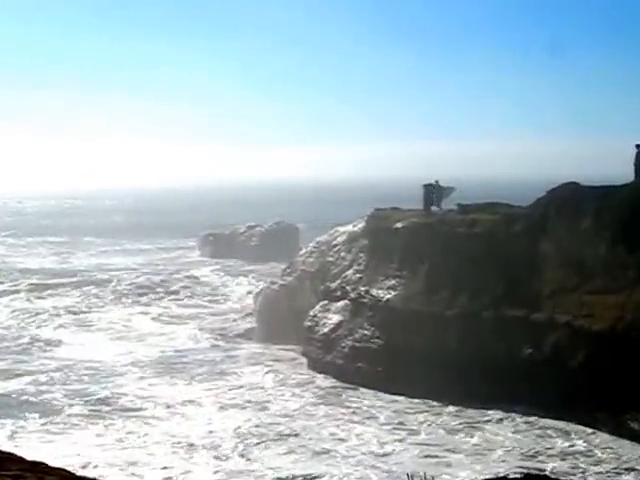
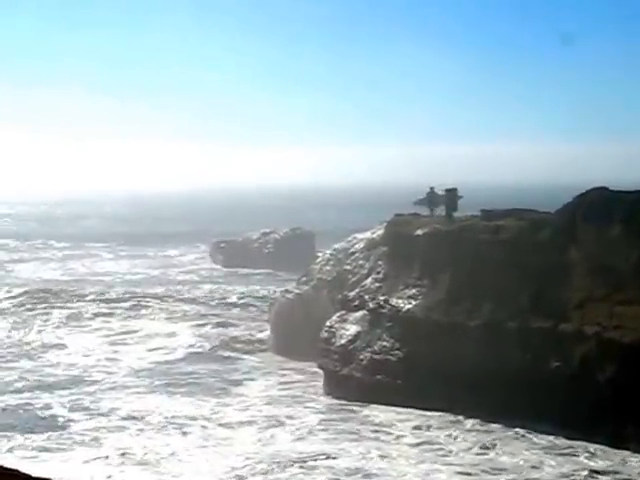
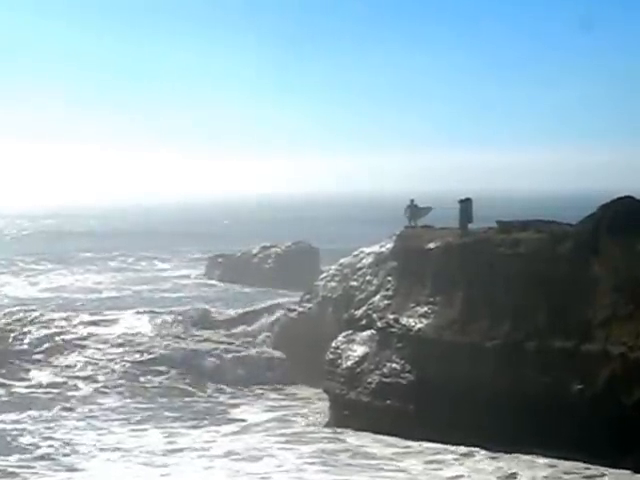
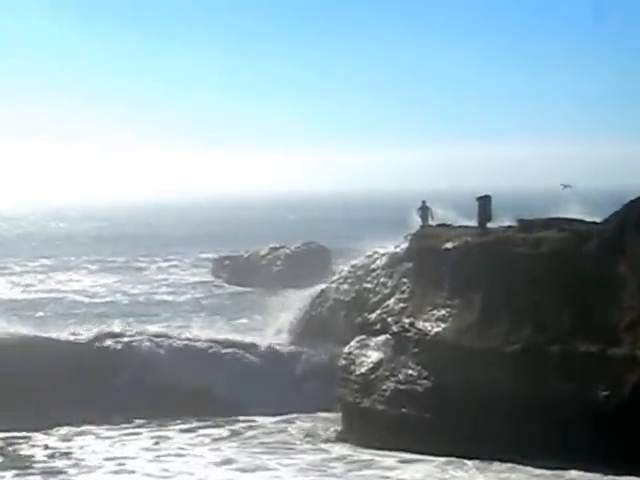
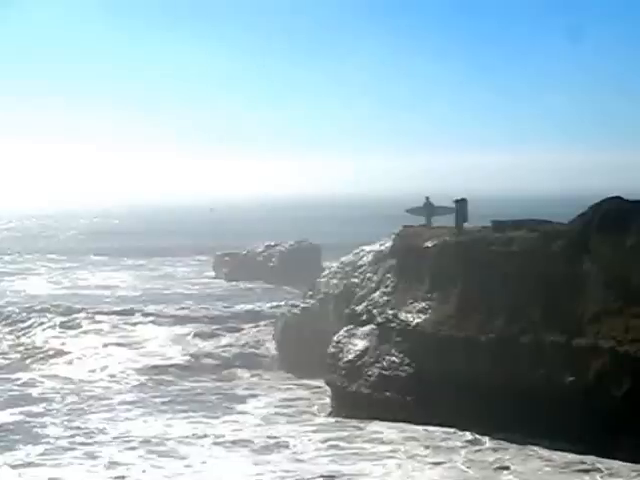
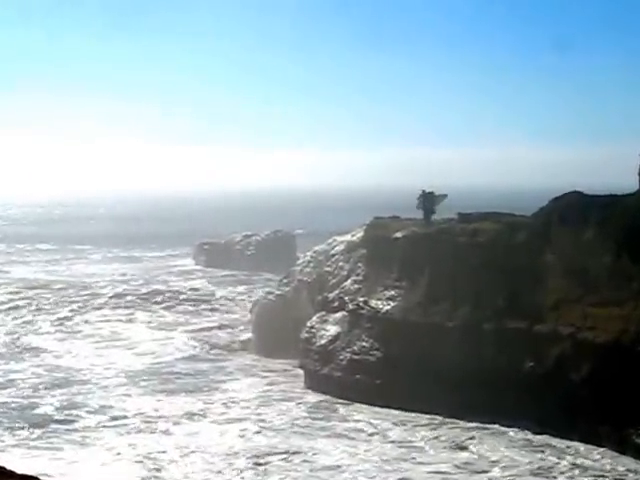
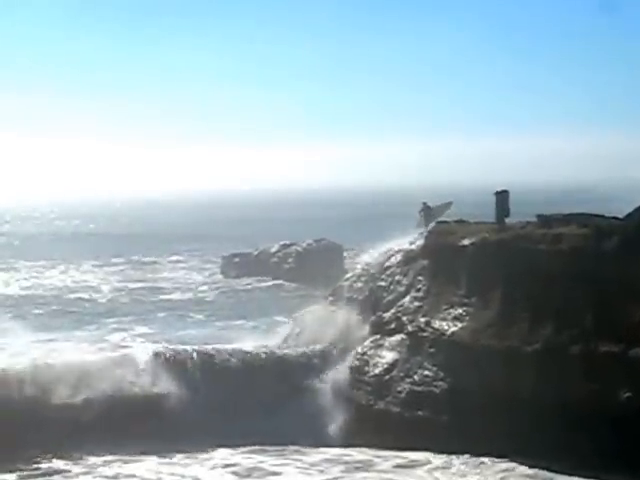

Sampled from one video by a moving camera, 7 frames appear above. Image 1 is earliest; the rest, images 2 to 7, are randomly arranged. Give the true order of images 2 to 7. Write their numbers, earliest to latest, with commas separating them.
6, 2, 5, 3, 4, 7
